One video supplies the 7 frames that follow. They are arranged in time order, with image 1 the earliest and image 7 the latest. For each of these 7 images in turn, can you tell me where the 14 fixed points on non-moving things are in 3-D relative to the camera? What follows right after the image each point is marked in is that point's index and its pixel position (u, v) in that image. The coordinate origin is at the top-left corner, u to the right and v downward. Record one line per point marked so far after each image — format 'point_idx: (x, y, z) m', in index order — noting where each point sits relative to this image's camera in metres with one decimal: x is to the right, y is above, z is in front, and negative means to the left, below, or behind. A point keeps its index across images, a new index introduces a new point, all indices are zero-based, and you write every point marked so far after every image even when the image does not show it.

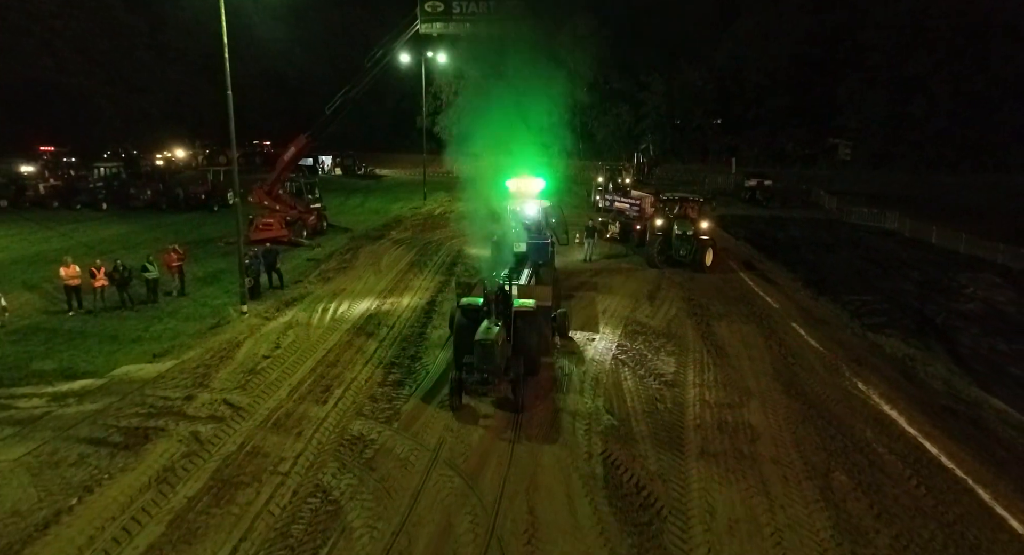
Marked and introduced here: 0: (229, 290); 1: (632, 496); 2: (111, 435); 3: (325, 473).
0: (-9.0, -0.3, +17.6) m
1: (+1.8, -3.2, +8.1) m
2: (-6.8, -2.6, +9.6) m
3: (-2.9, -3.0, +8.6) m
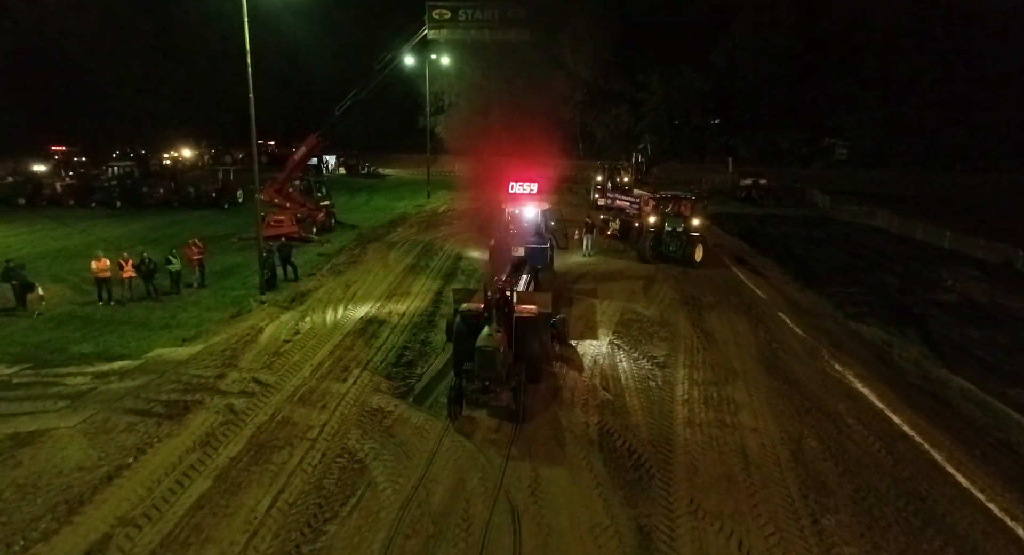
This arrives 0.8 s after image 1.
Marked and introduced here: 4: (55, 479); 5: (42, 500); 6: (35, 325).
0: (-8.9, -0.1, +18.6) m
1: (+1.8, -2.9, +9.1) m
2: (-6.8, -2.4, +10.5) m
3: (-2.8, -2.8, +9.6) m
4: (-6.8, -3.0, +8.2) m
5: (-6.5, -3.1, +7.8) m
6: (-12.3, -1.2, +14.2) m
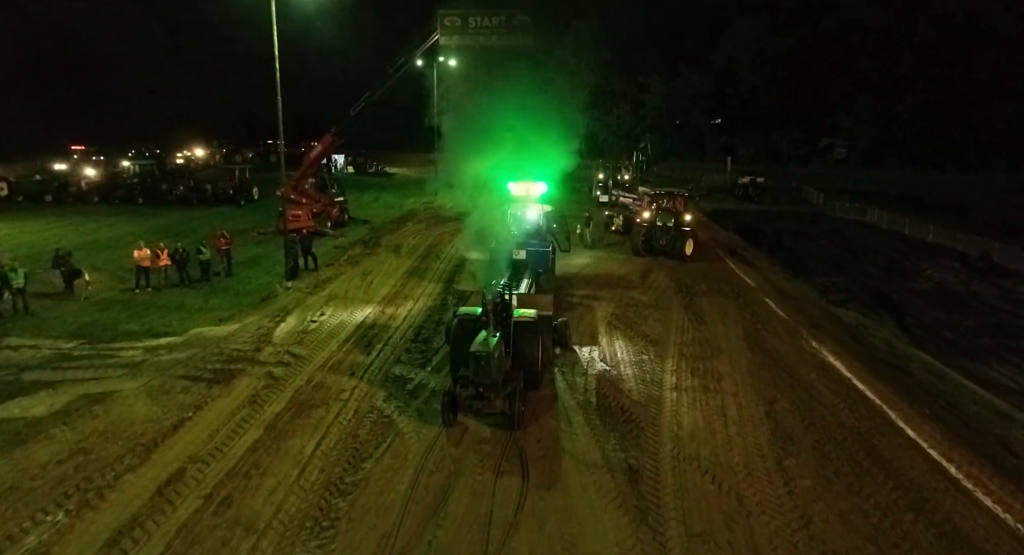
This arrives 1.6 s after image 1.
0: (-8.7, +0.3, +19.9) m
1: (+2.0, -2.6, +10.4) m
2: (-6.6, -2.0, +11.9) m
3: (-2.7, -2.4, +10.9) m
4: (-6.6, -2.6, +9.6) m
5: (-6.4, -2.7, +9.1) m
6: (-12.1, -0.8, +15.5) m
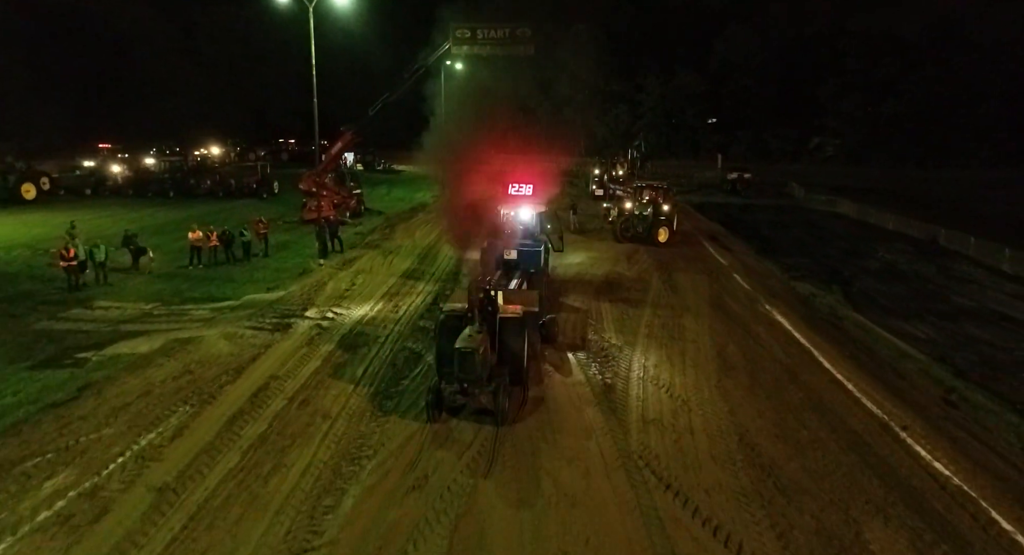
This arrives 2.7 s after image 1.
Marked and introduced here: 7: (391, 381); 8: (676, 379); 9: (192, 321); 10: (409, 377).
0: (-8.6, +1.1, +22.6) m
1: (+2.1, -1.8, +13.1) m
2: (-6.5, -1.2, +14.6) m
3: (-2.6, -1.6, +13.6) m
4: (-6.6, -1.8, +12.3) m
5: (-6.3, -2.0, +11.8) m
6: (-12.0, 0.0, +18.2) m
7: (-2.5, -2.2, +11.3) m
8: (+3.5, -2.1, +11.8) m
9: (-8.7, -1.2, +14.8) m
10: (-2.2, -2.1, +11.5) m
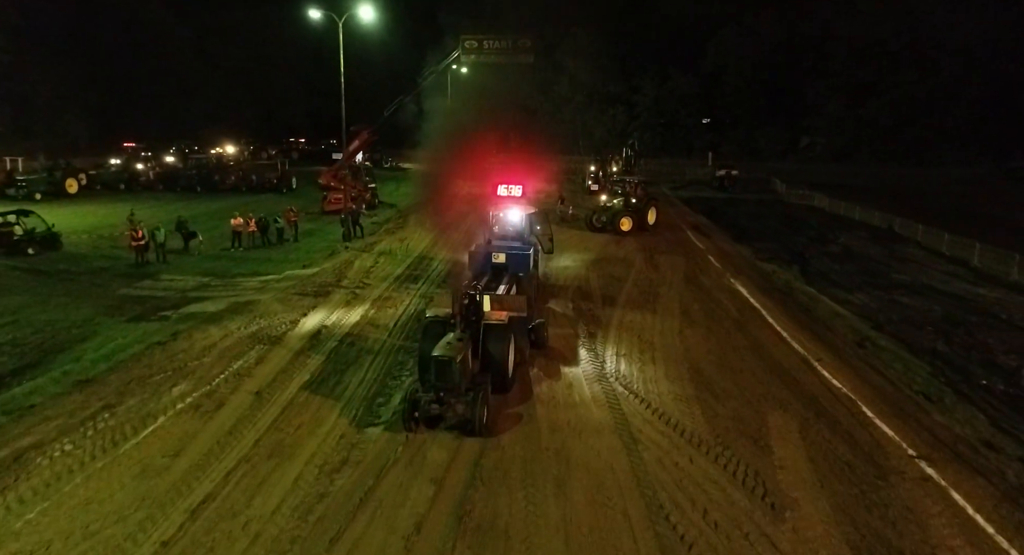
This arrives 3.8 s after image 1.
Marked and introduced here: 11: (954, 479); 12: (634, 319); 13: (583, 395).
0: (-8.5, +1.9, +25.5) m
1: (+2.1, -1.0, +15.9) m
2: (-6.5, -0.5, +17.4) m
3: (-2.5, -0.8, +16.4) m
4: (-6.5, -1.1, +15.1) m
5: (-6.3, -1.2, +14.6) m
6: (-11.9, +0.8, +21.1) m
7: (-2.4, -1.4, +14.2) m
8: (+3.6, -1.3, +14.6) m
9: (-8.6, -0.4, +17.7) m
10: (-2.1, -1.4, +14.4) m
11: (+6.6, -3.0, +8.2) m
12: (+3.4, -1.2, +15.2) m
13: (+1.4, -2.4, +11.1) m
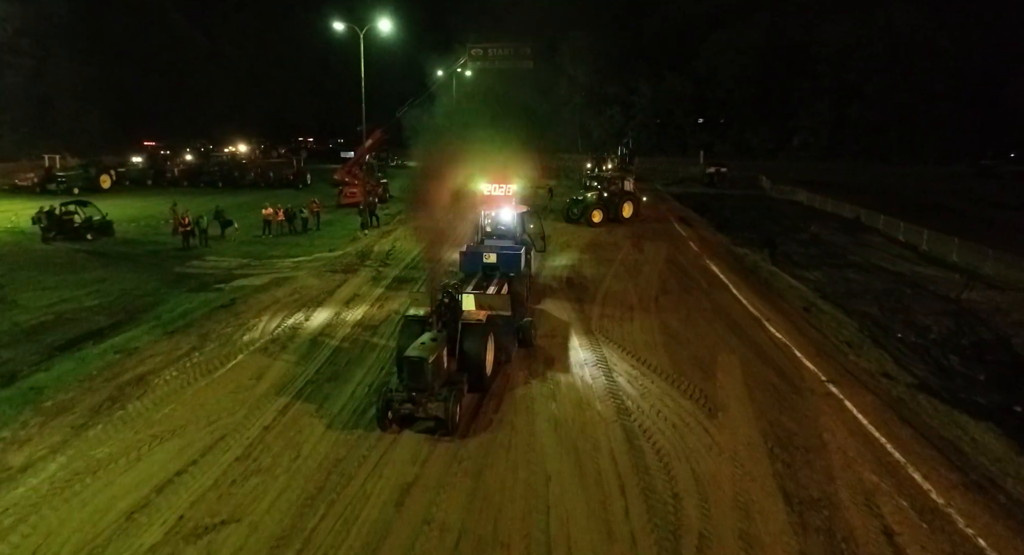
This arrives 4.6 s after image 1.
0: (-8.4, +2.6, +28.1) m
1: (+2.2, -0.3, +18.5) m
2: (-6.4, +0.3, +20.0) m
3: (-2.4, -0.1, +19.1) m
4: (-6.4, -0.3, +17.7) m
5: (-6.2, -0.5, +17.3) m
6: (-11.8, +1.5, +23.7) m
7: (-2.3, -0.7, +16.8) m
8: (+3.7, -0.6, +17.3) m
9: (-8.5, +0.3, +20.3) m
10: (-2.0, -0.6, +17.0) m
11: (+6.7, -2.3, +10.8) m
12: (+3.5, -0.5, +17.8) m
13: (+1.5, -1.6, +13.7) m
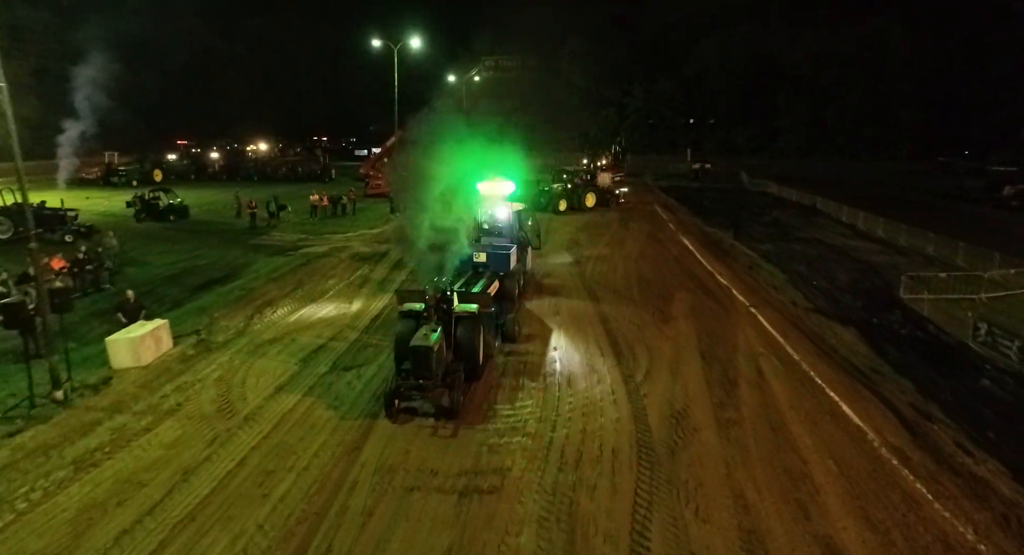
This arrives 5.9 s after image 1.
0: (-8.0, +3.9, +32.8) m
1: (+2.7, +1.0, +23.3) m
2: (-5.9, +1.5, +24.8) m
3: (-2.0, +1.2, +23.8) m
4: (-6.0, +0.9, +22.4) m
5: (-5.7, +0.8, +22.0) m
6: (-11.4, +2.8, +28.4) m
7: (-1.9, +0.6, +21.5) m
8: (+4.1, +0.7, +22.0) m
9: (-8.1, +1.6, +25.0) m
10: (-1.6, +0.6, +21.7) m
11: (+7.1, -1.0, +15.6) m
12: (+3.9, +0.8, +22.5) m
13: (+2.0, -0.4, +18.4) m
